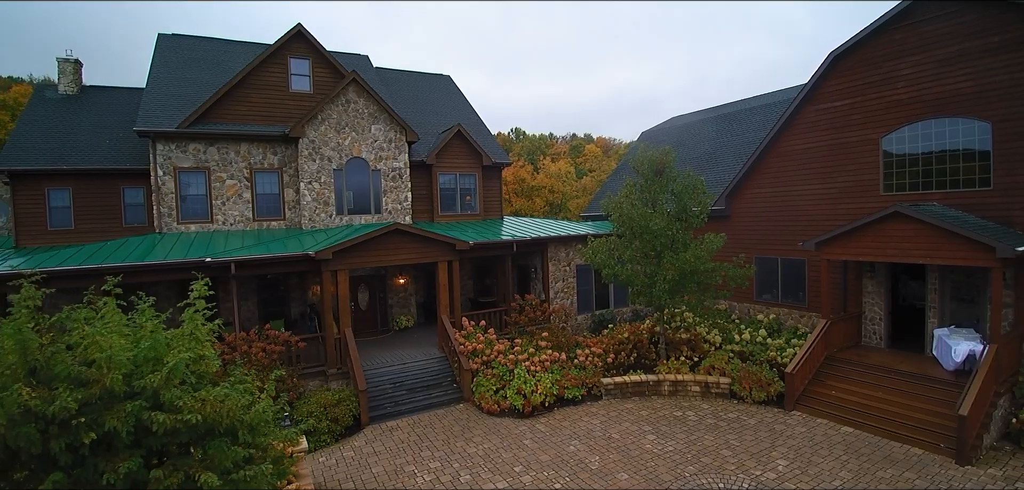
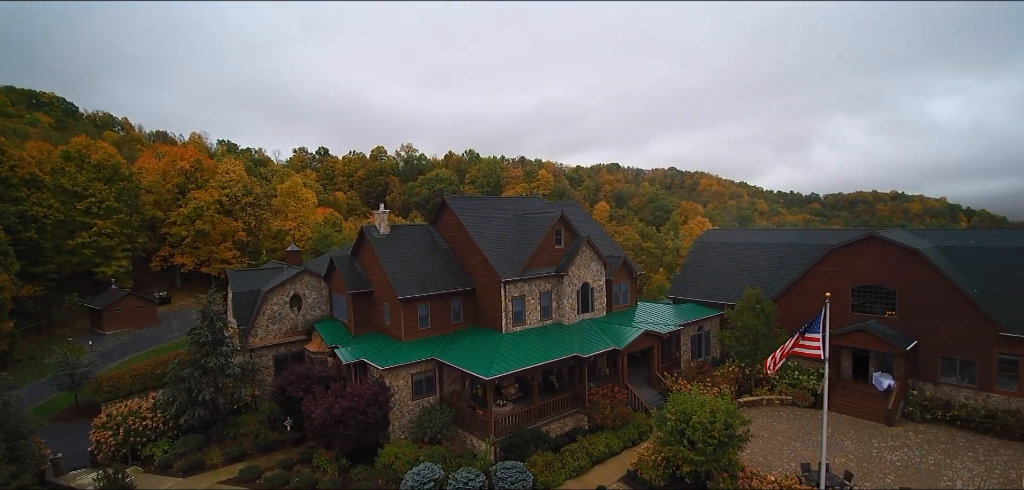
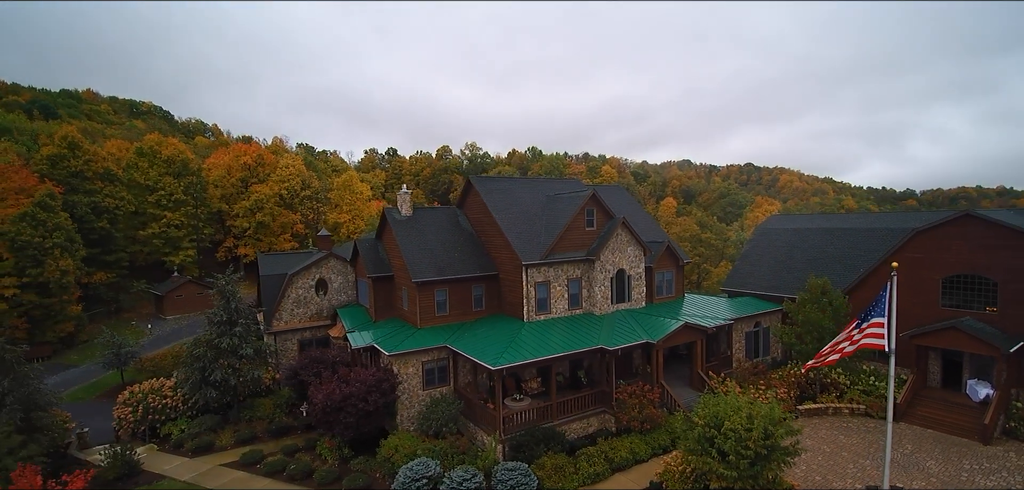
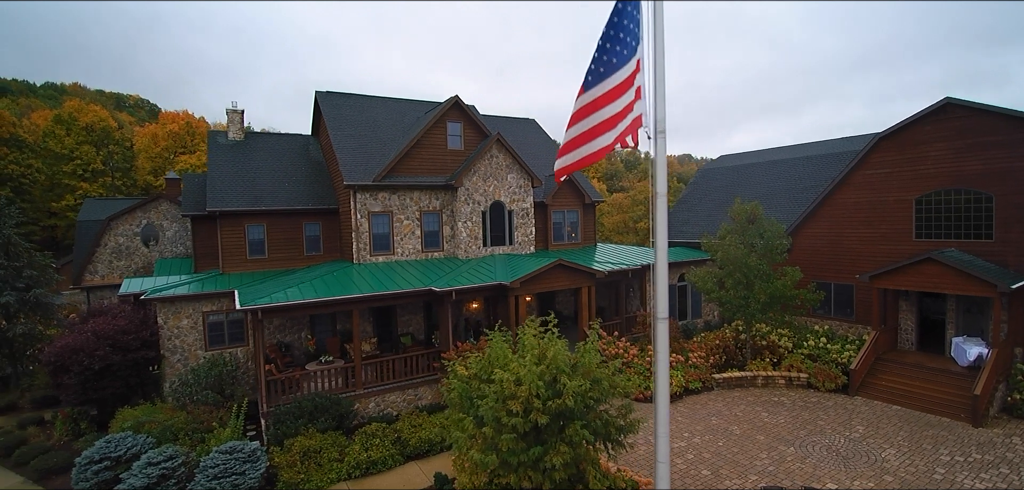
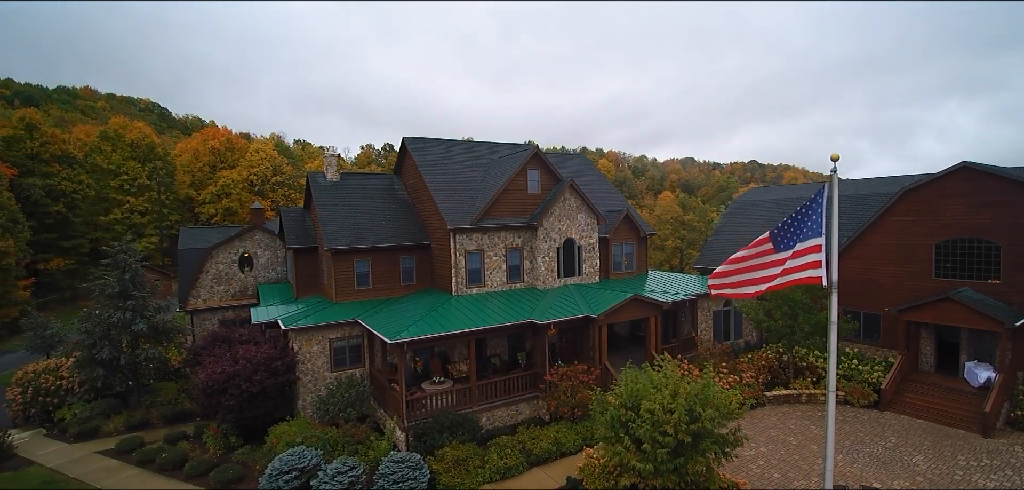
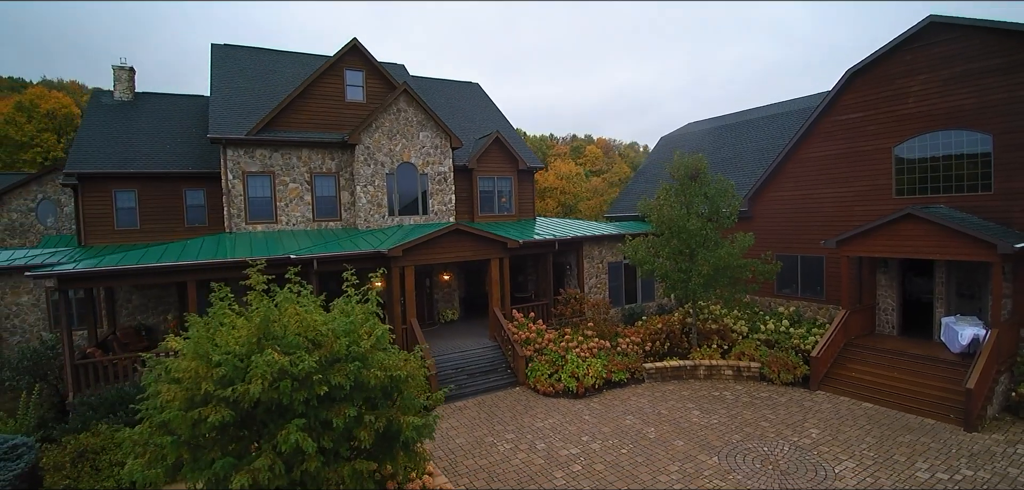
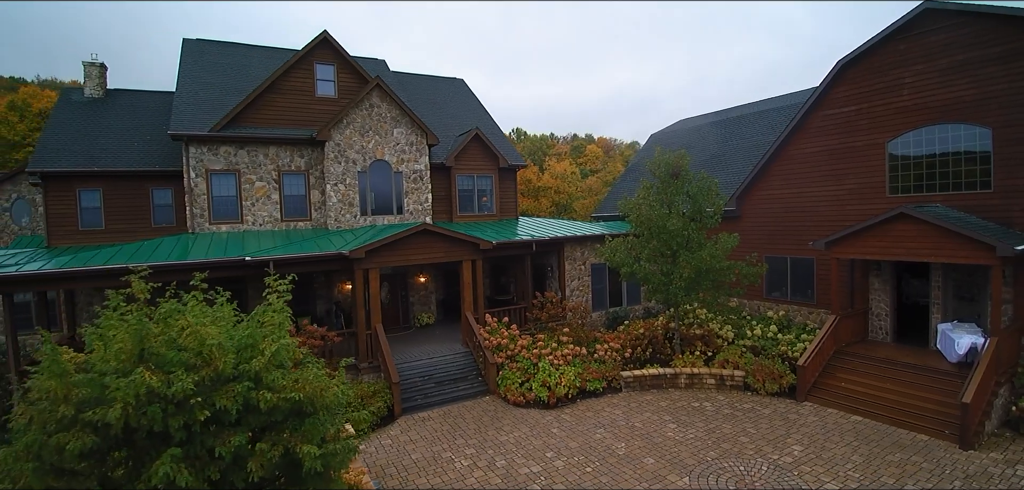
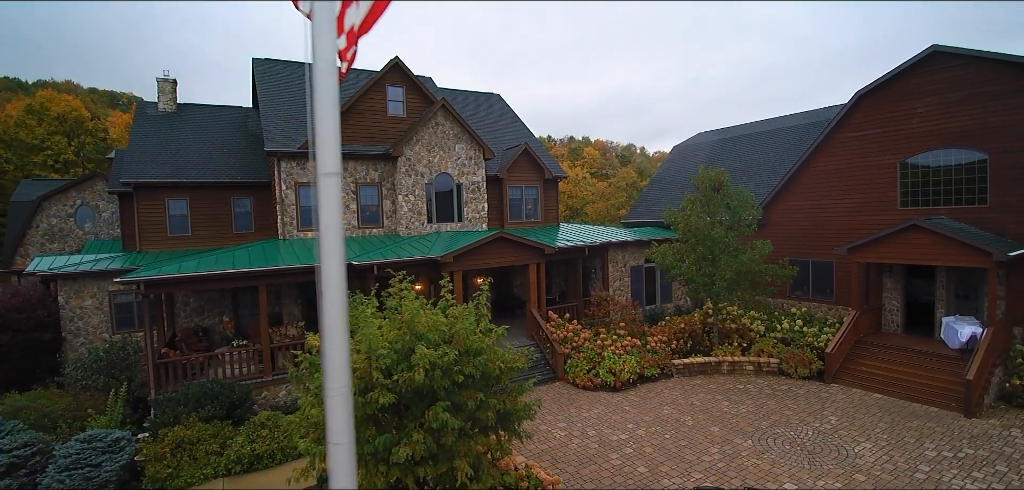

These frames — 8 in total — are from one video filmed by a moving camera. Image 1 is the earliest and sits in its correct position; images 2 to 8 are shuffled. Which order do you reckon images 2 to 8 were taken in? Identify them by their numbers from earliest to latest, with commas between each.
7, 6, 8, 4, 5, 3, 2
